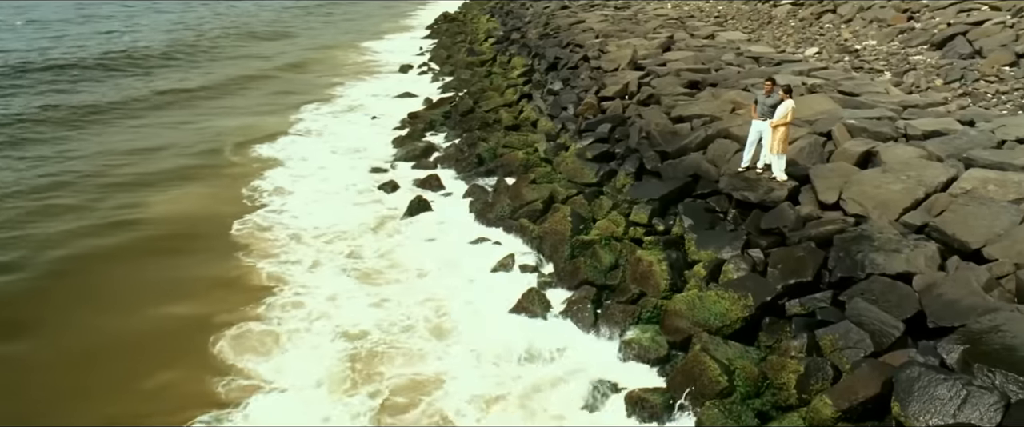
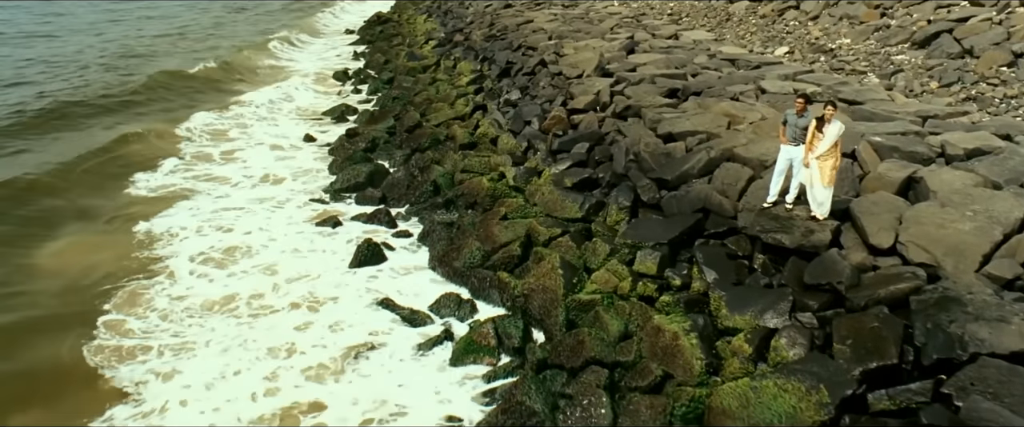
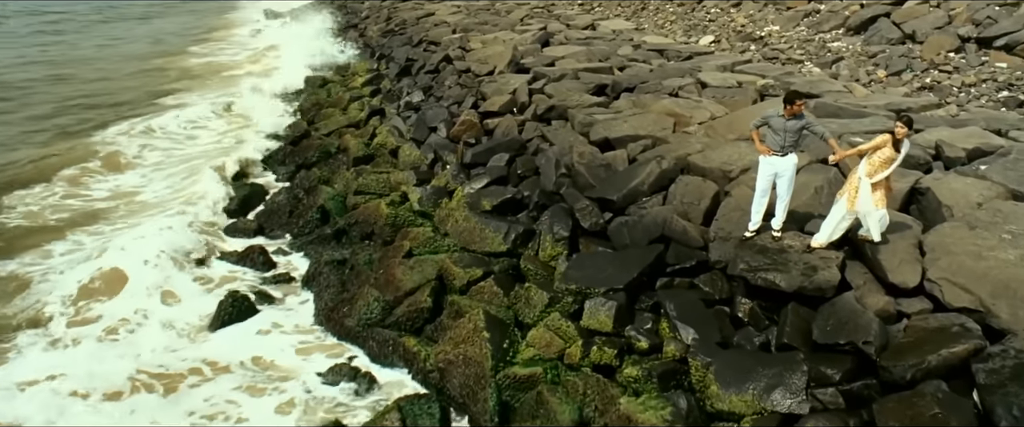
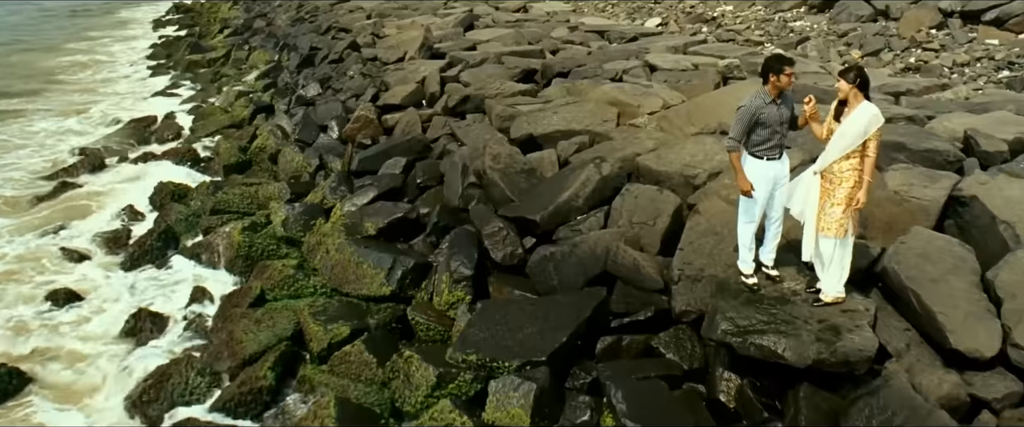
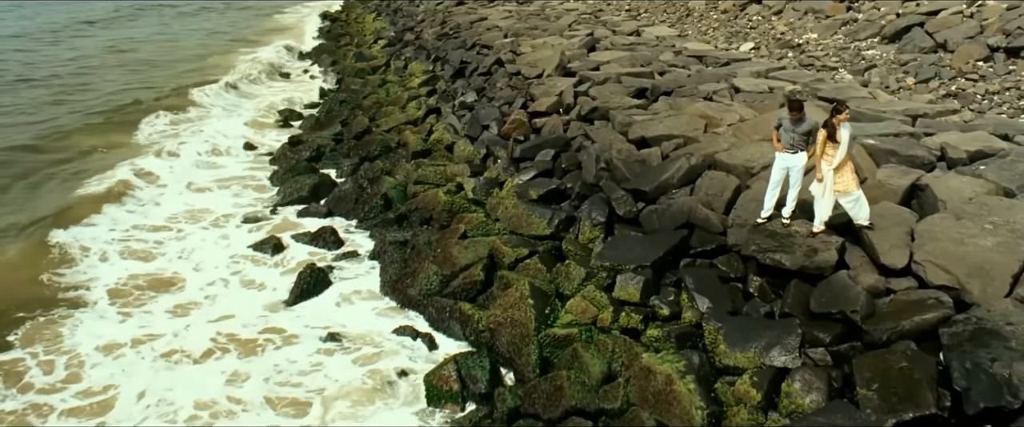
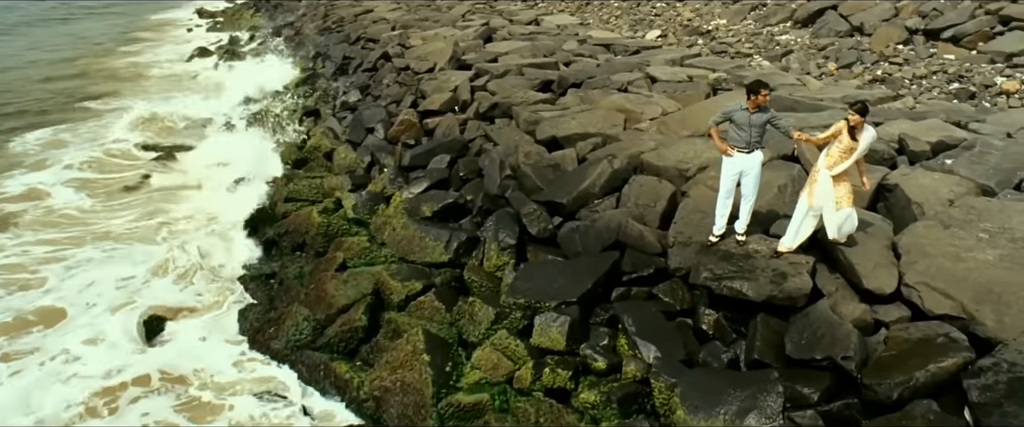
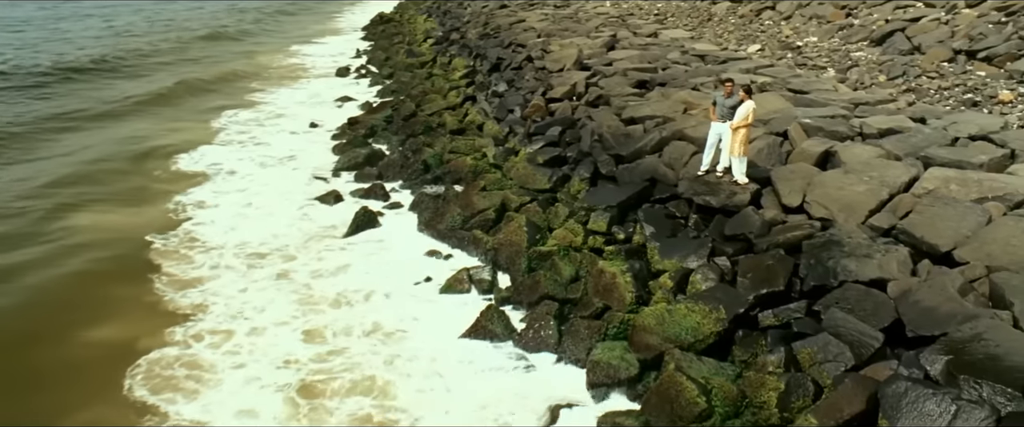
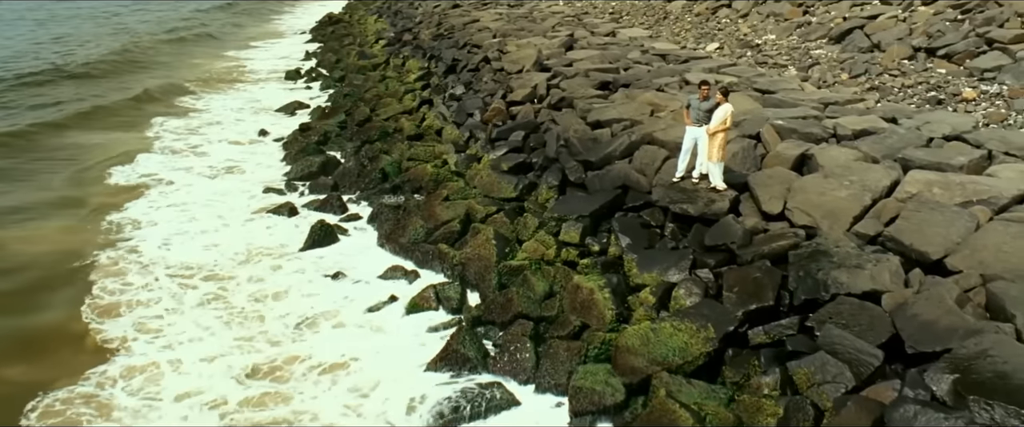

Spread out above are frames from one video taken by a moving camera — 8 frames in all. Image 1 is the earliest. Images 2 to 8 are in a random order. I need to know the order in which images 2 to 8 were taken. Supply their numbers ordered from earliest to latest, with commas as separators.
7, 8, 2, 5, 3, 6, 4
